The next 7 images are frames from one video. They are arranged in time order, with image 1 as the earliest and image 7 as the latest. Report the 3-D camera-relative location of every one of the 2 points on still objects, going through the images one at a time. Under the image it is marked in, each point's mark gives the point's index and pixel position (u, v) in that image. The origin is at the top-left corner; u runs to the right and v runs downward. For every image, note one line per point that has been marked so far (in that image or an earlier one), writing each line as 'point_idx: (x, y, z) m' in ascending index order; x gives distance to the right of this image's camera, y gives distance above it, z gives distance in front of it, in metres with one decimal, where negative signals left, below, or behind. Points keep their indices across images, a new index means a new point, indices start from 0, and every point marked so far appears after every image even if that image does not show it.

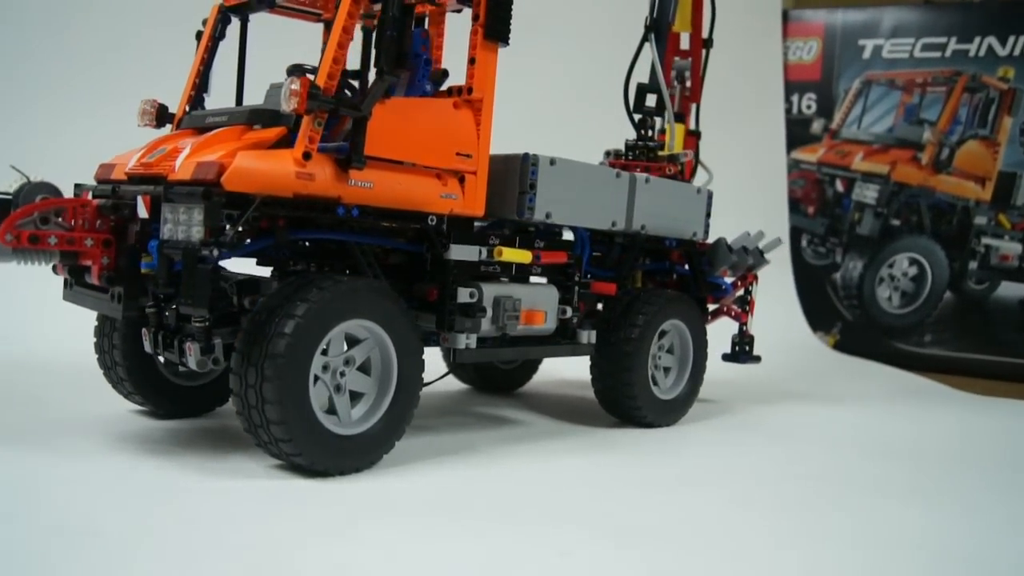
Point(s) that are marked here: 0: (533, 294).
0: (+0.1, 0.0, +4.4) m
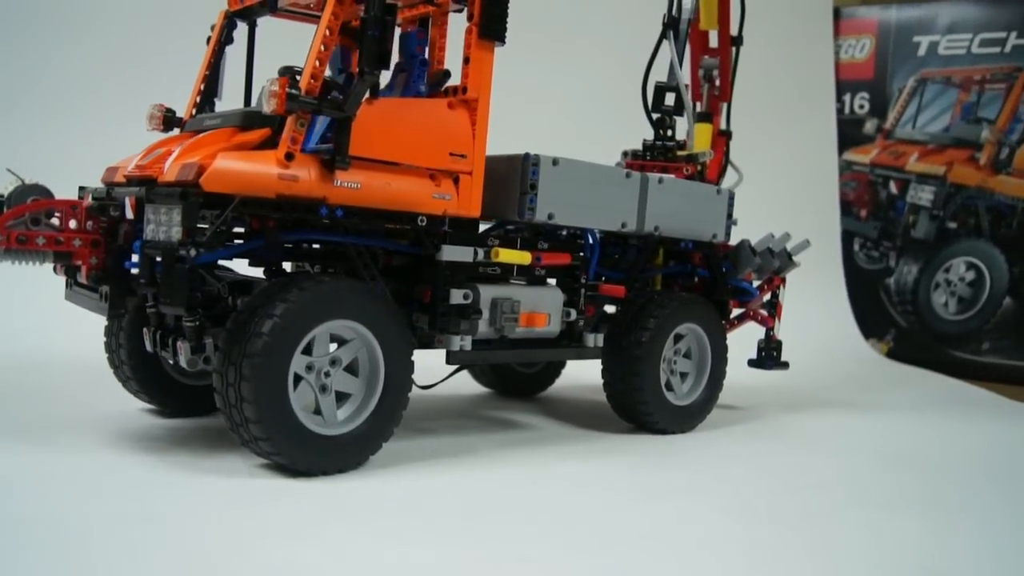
0: (+0.1, 0.0, +4.3) m
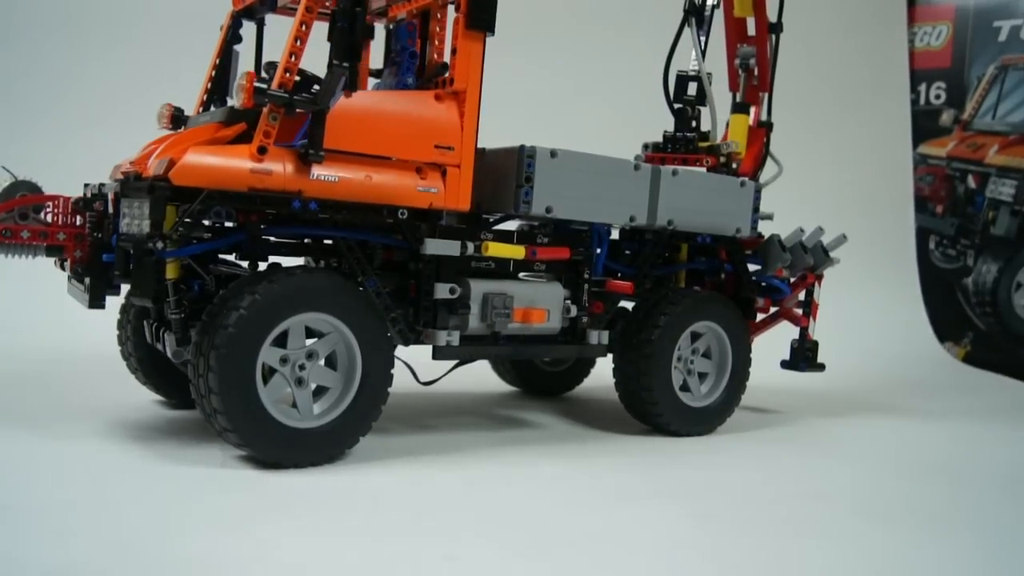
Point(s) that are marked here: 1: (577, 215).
0: (+0.1, 0.0, +4.2) m
1: (+0.3, +0.4, +4.4) m
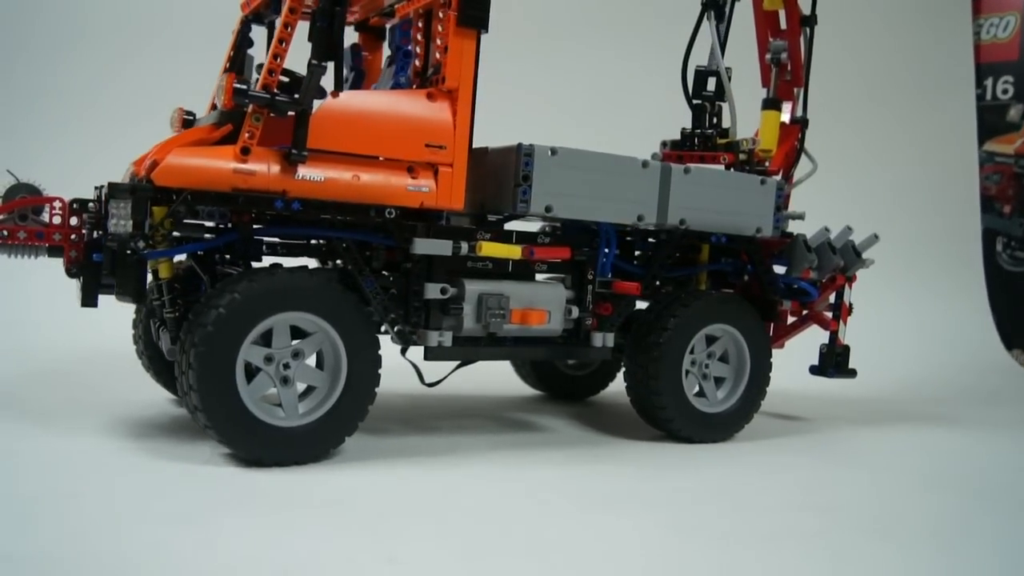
0: (+0.1, 0.0, +4.1) m
1: (+0.3, +0.4, +4.3) m
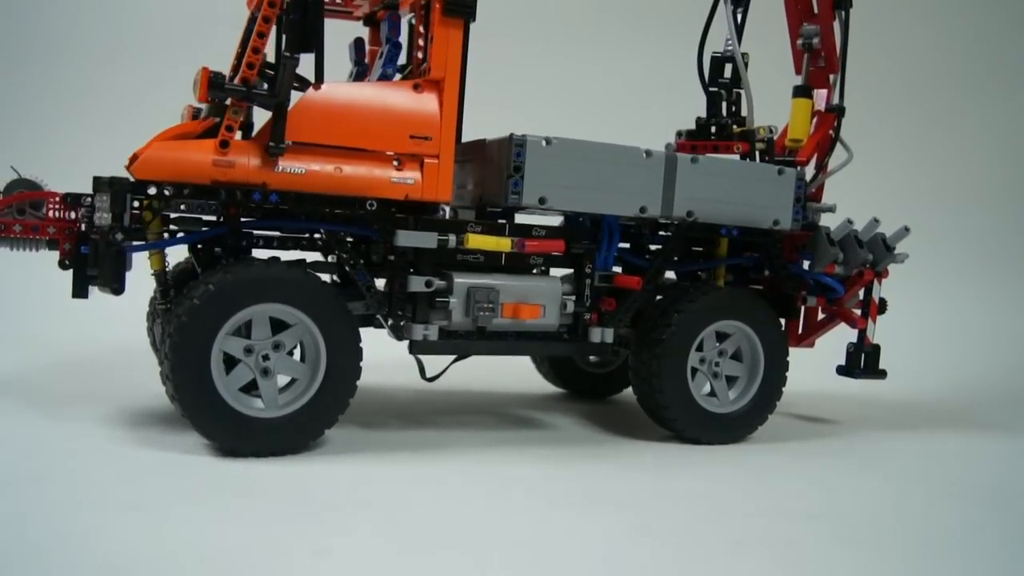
0: (0.0, 0.0, +4.1) m
1: (+0.3, +0.4, +4.2) m
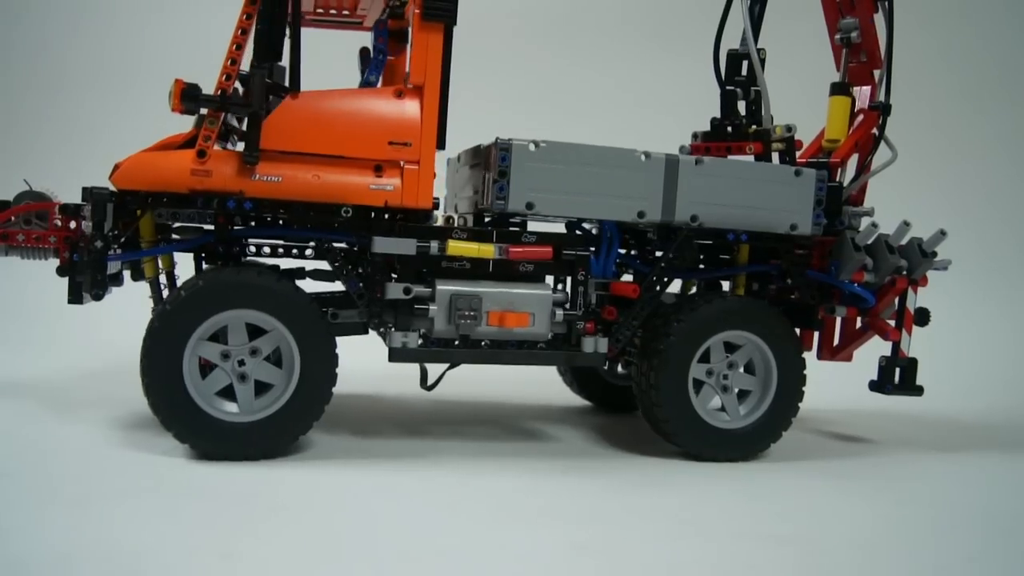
0: (0.0, 0.0, +4.0) m
1: (+0.3, +0.4, +4.1) m
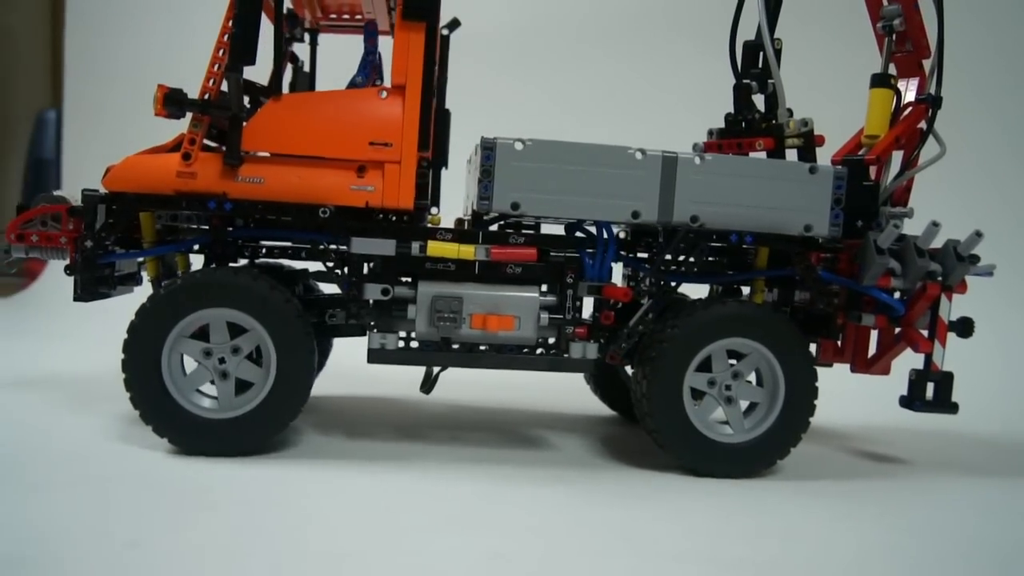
0: (-0.1, 0.0, +3.9) m
1: (+0.2, +0.3, +3.9) m
